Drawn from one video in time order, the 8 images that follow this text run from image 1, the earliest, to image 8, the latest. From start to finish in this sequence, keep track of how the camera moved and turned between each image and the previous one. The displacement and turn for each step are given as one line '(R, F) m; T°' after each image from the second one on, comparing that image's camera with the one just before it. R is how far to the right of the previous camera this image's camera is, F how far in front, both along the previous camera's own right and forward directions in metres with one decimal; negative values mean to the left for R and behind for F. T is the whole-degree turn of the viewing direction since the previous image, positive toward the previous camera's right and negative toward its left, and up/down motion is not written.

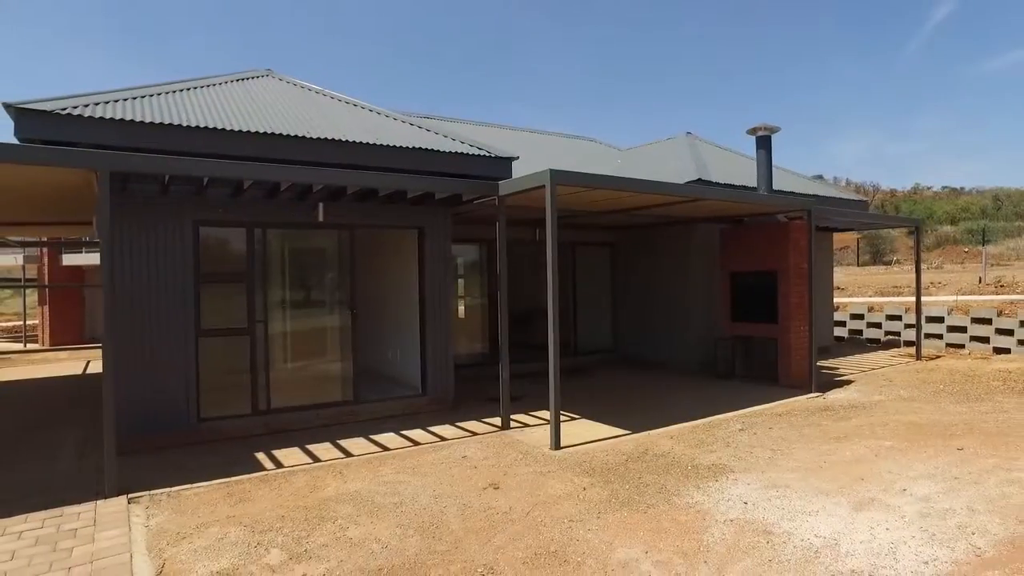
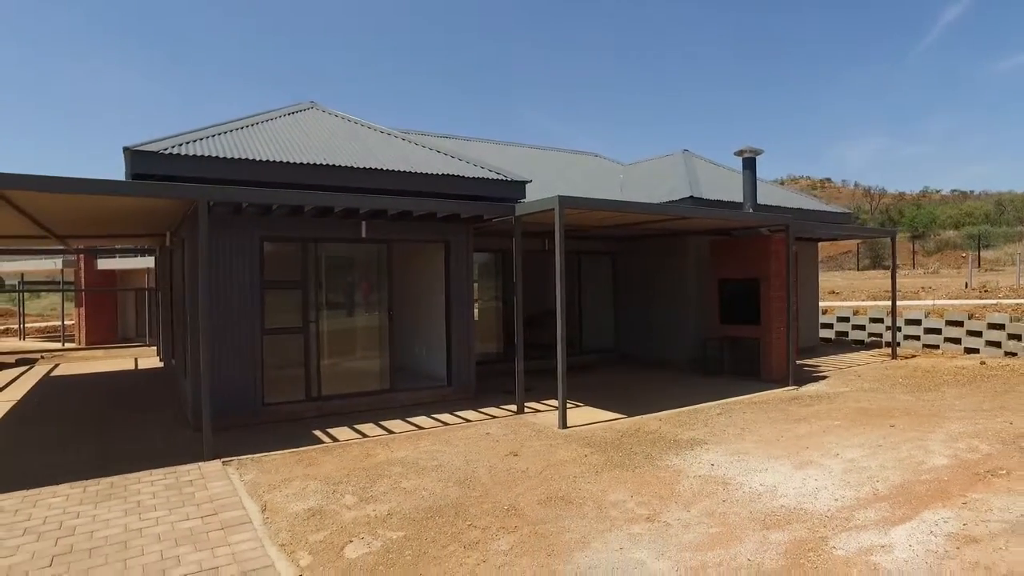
(-0.1, -1.1) m; -1°
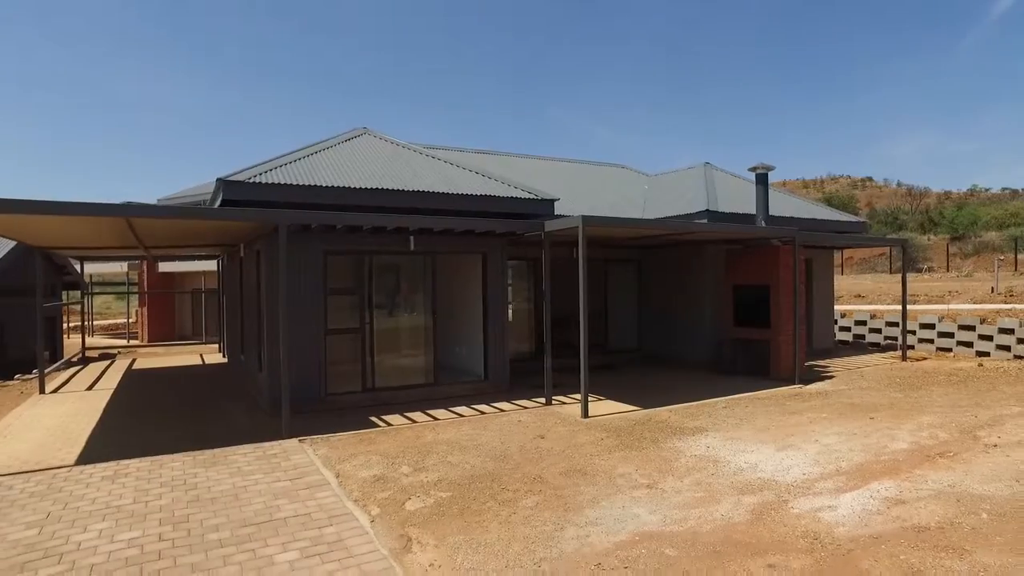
(+0.1, -1.0) m; -3°
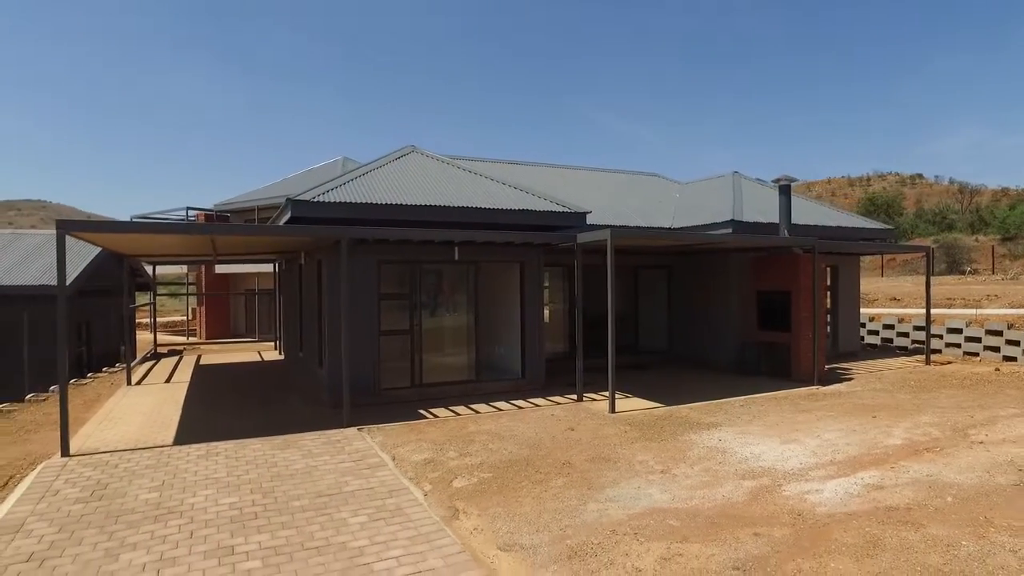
(+0.1, -0.8) m; -3°
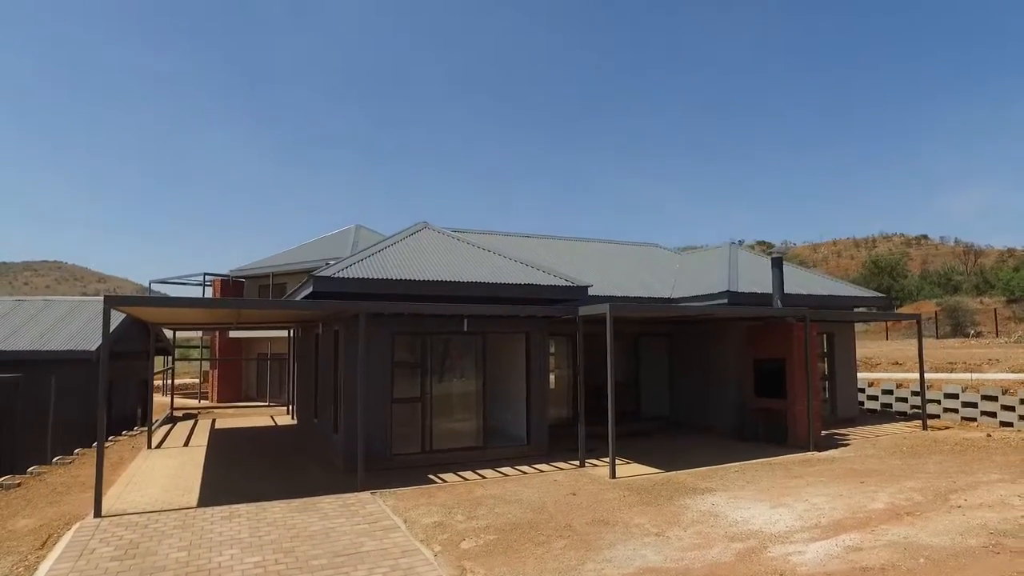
(0.0, -0.6) m; -1°
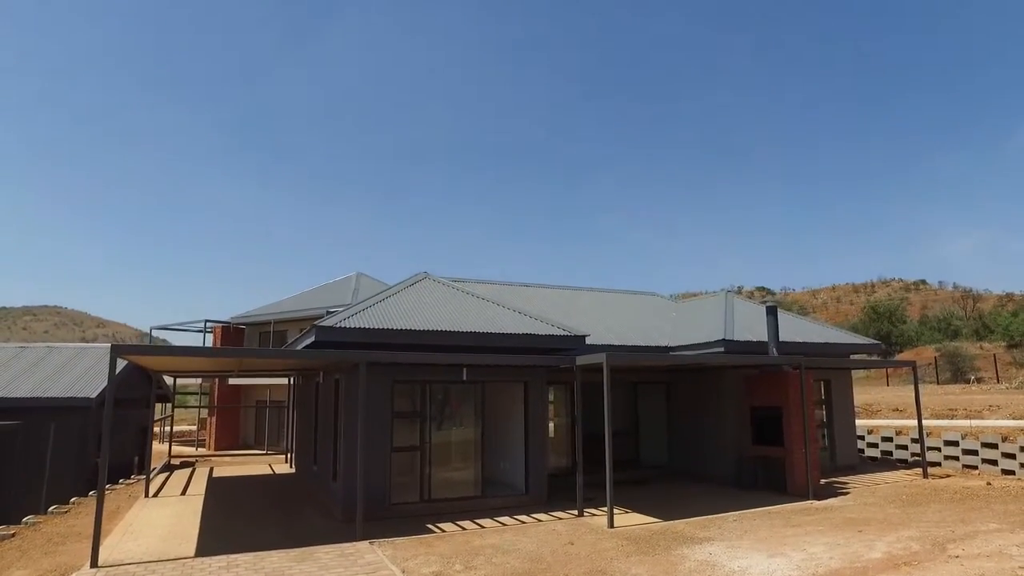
(0.0, -0.2) m; 0°
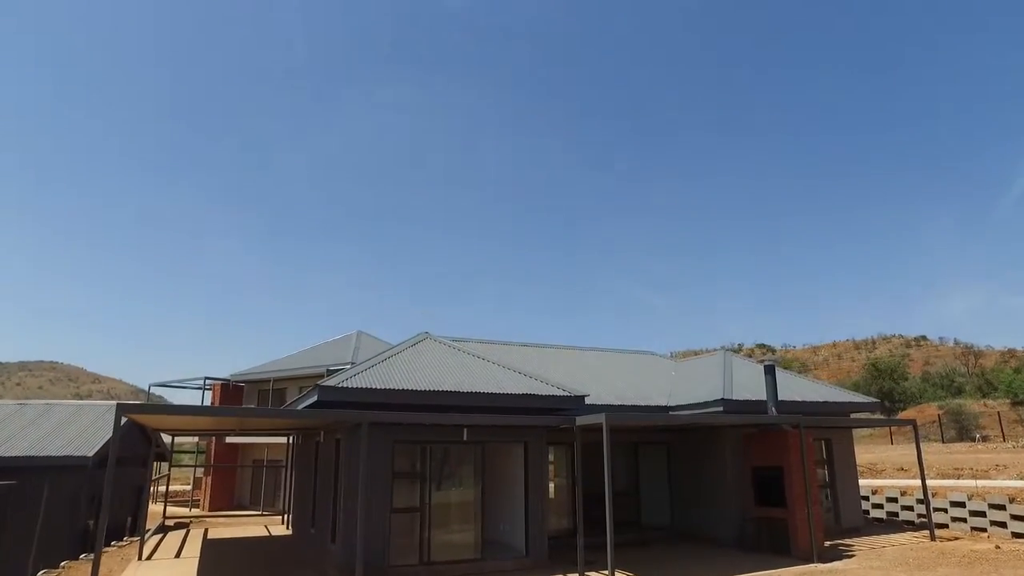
(0.0, -0.2) m; 0°
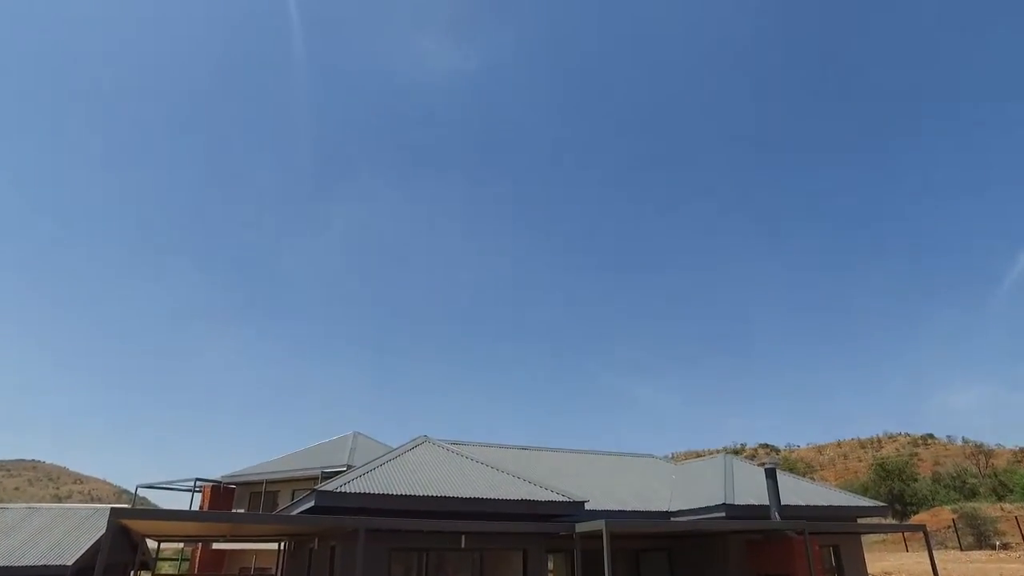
(0.0, -0.3) m; 0°
